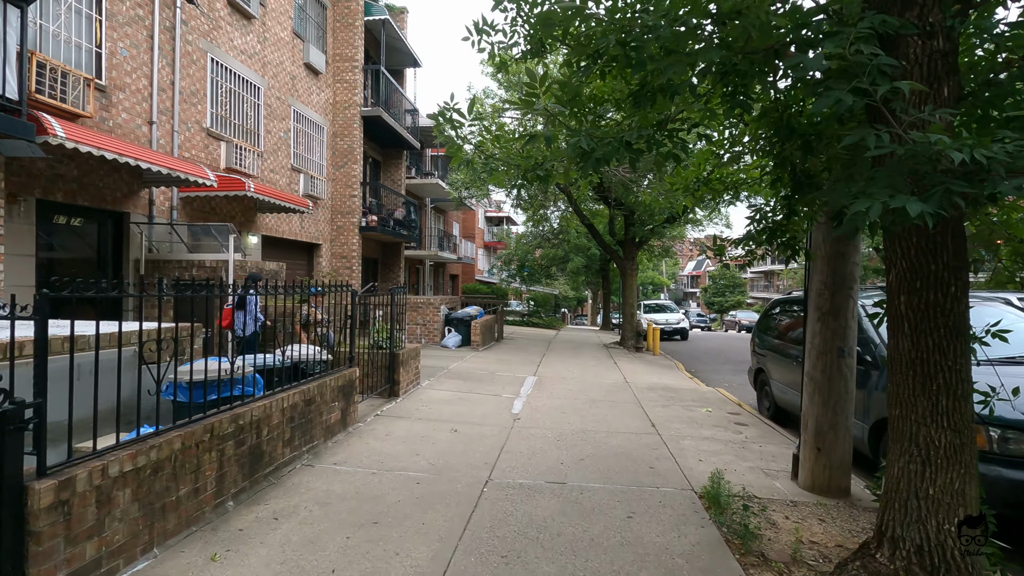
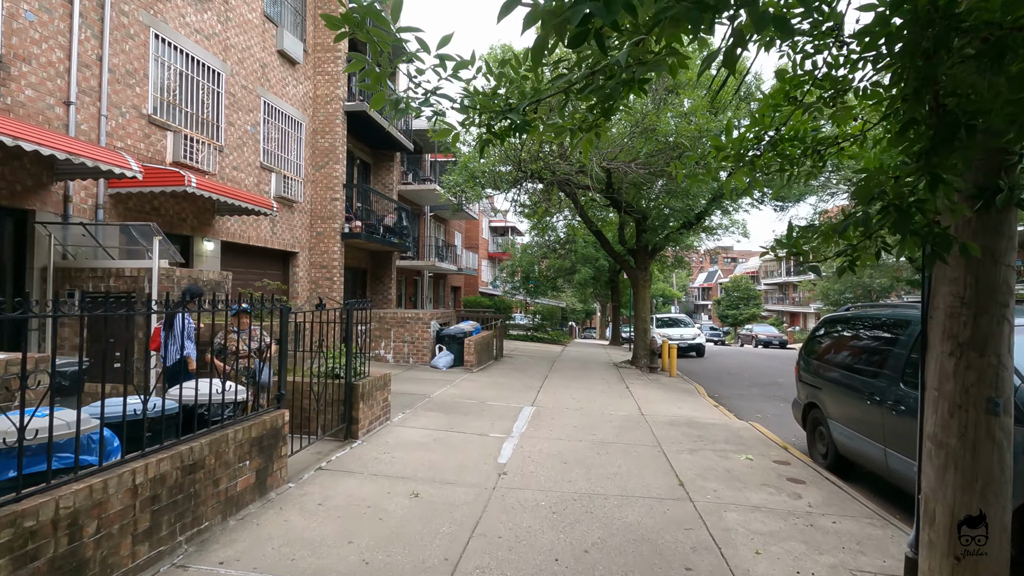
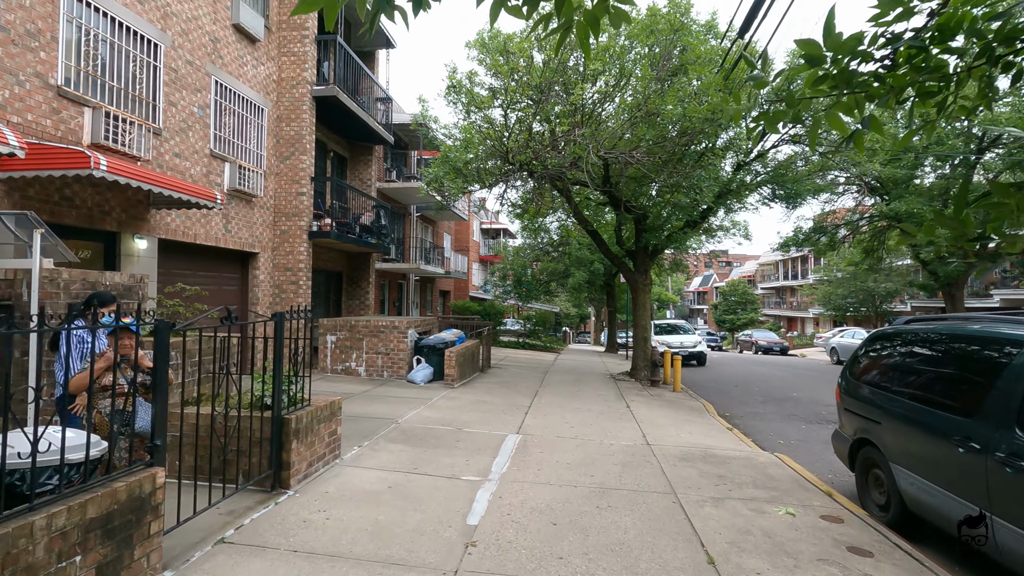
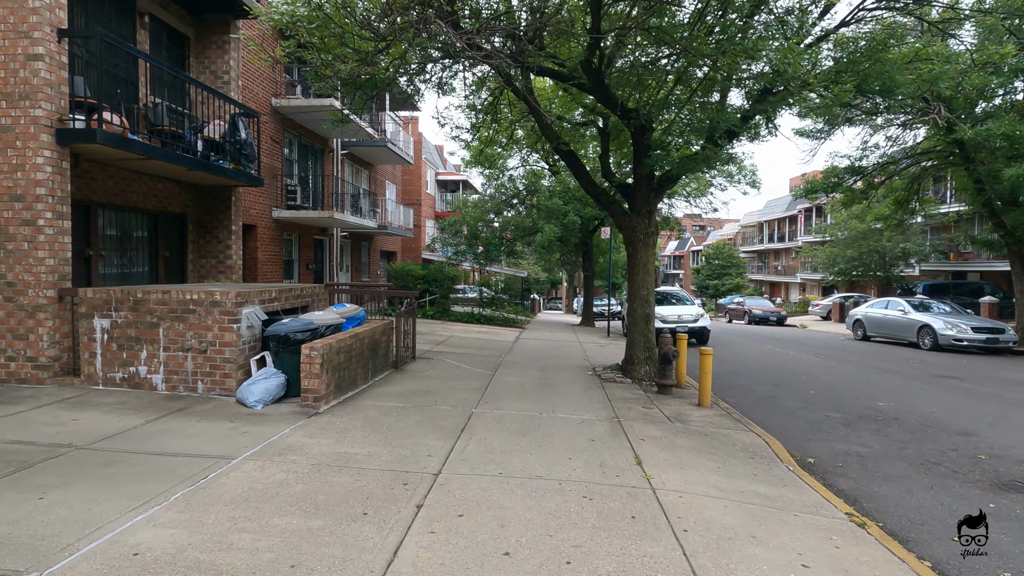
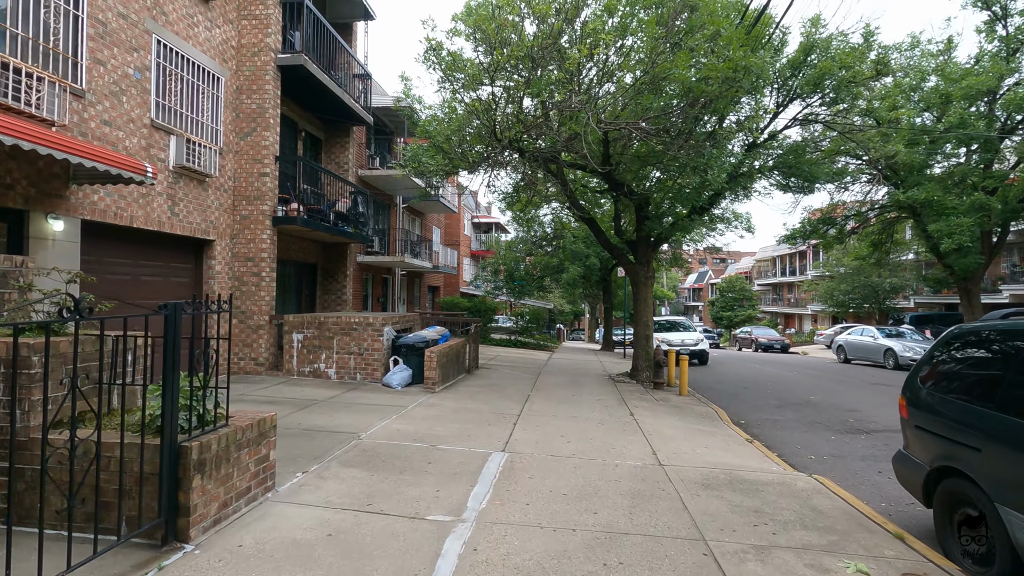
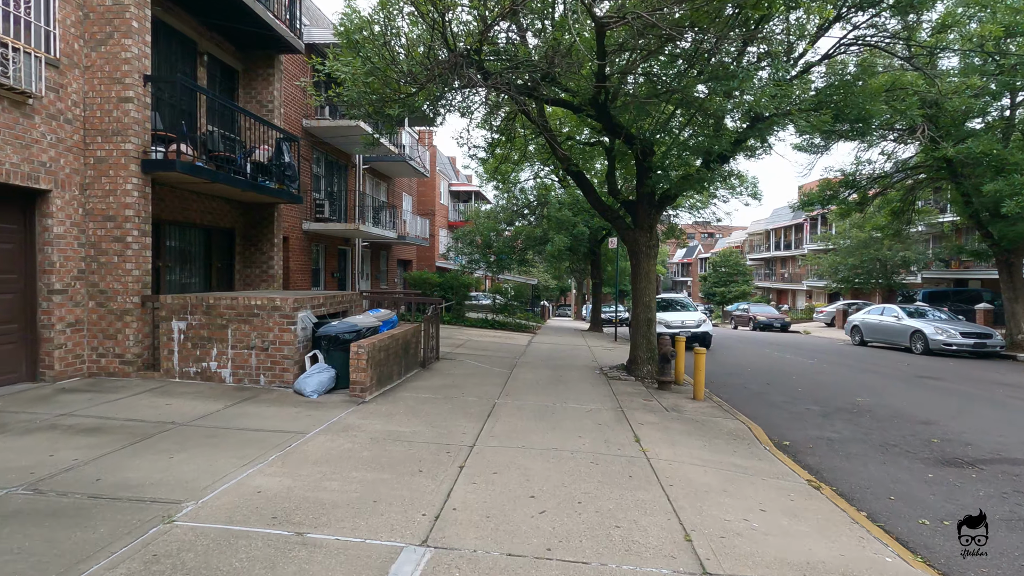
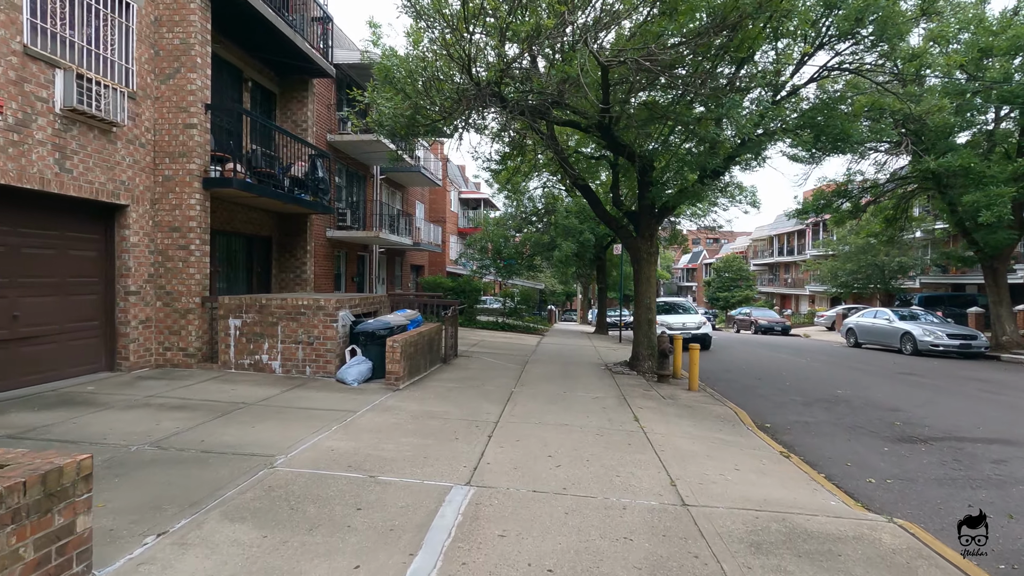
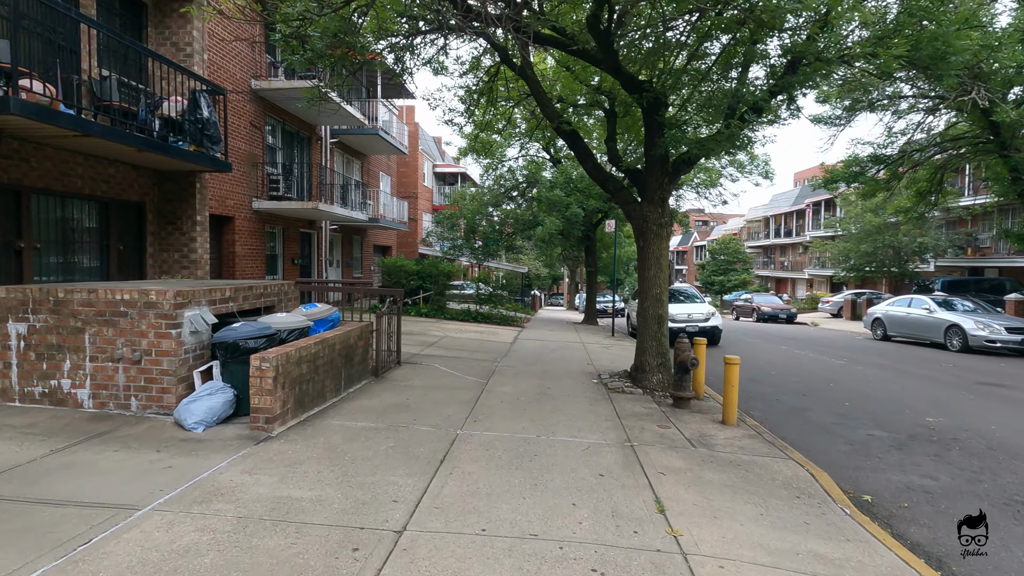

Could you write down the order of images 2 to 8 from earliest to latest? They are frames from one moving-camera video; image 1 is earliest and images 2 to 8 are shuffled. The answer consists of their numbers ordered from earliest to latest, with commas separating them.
2, 3, 5, 7, 6, 4, 8
